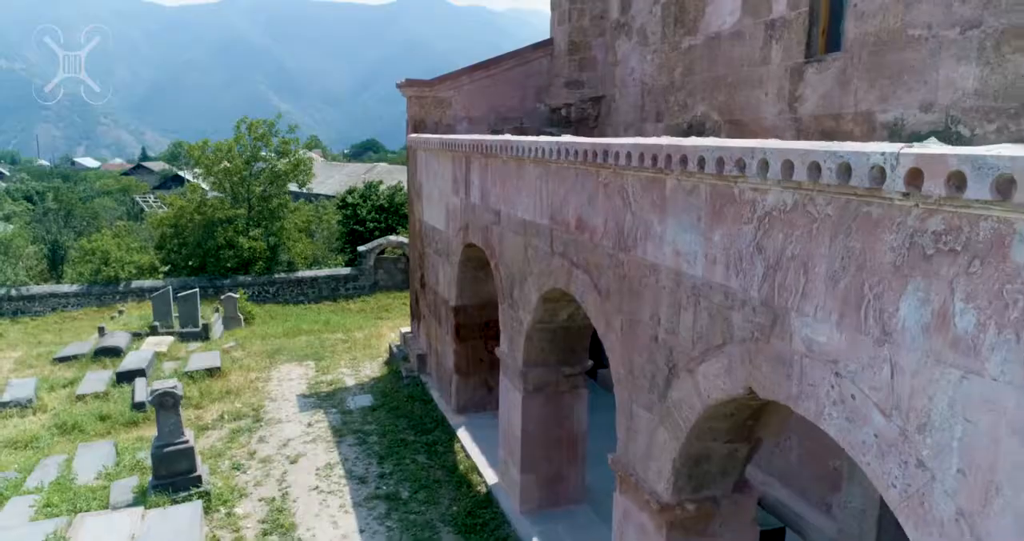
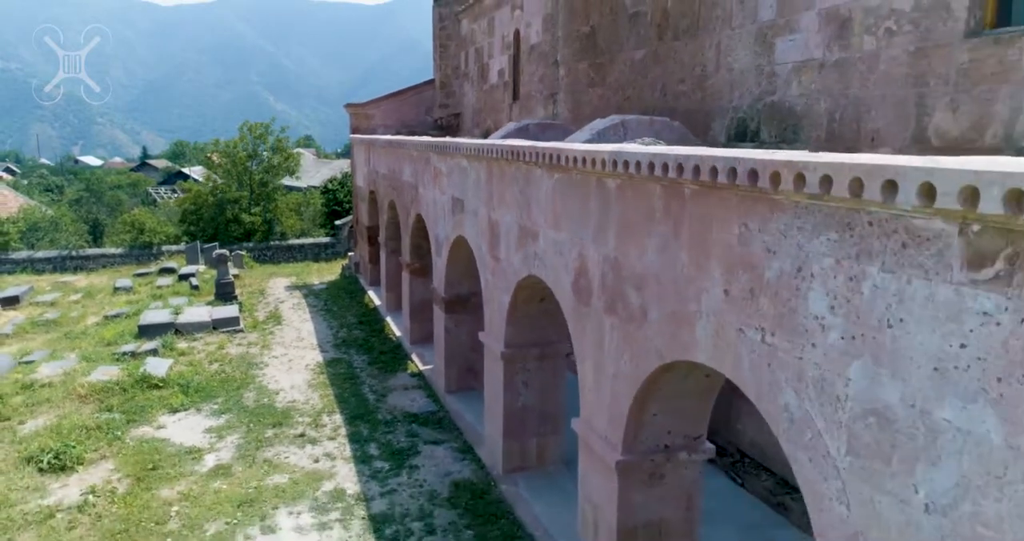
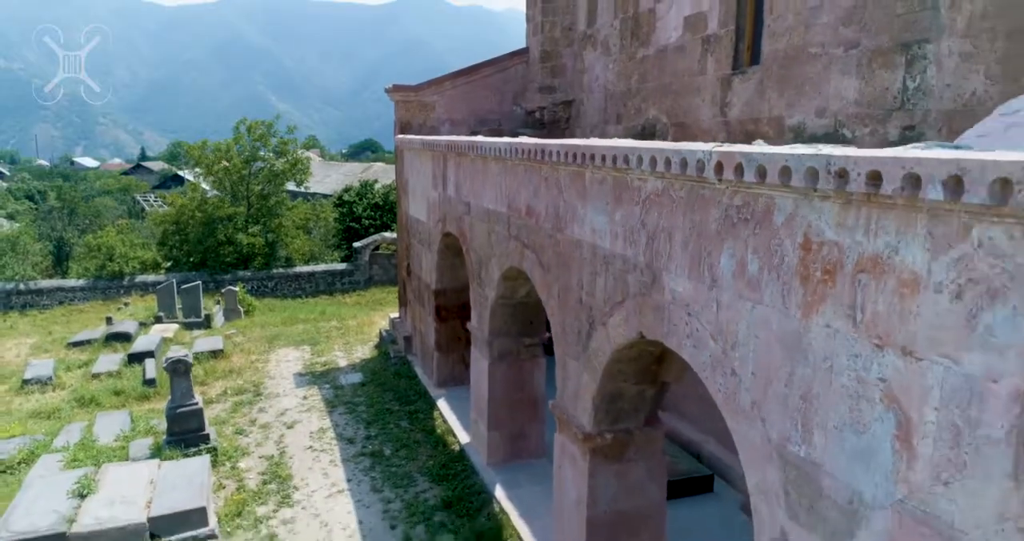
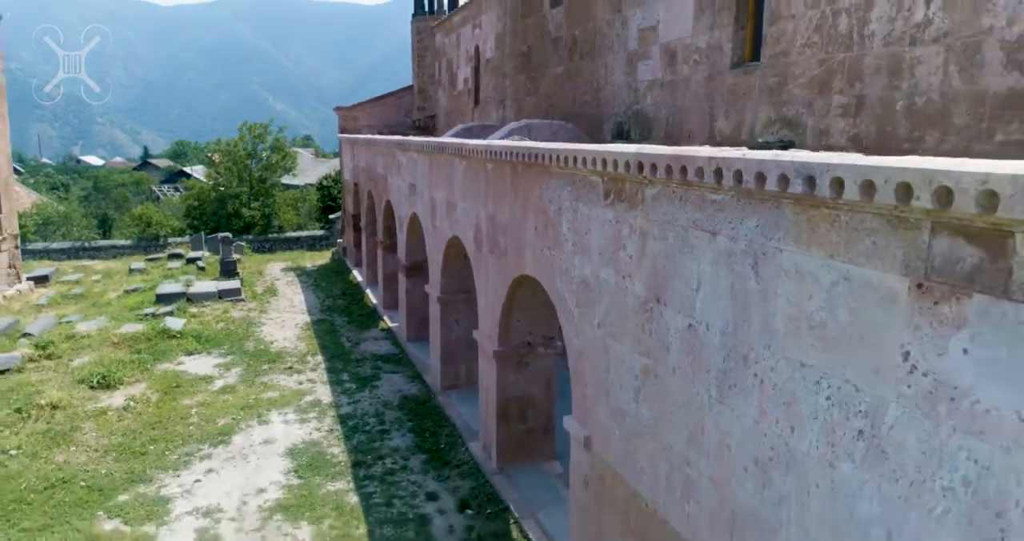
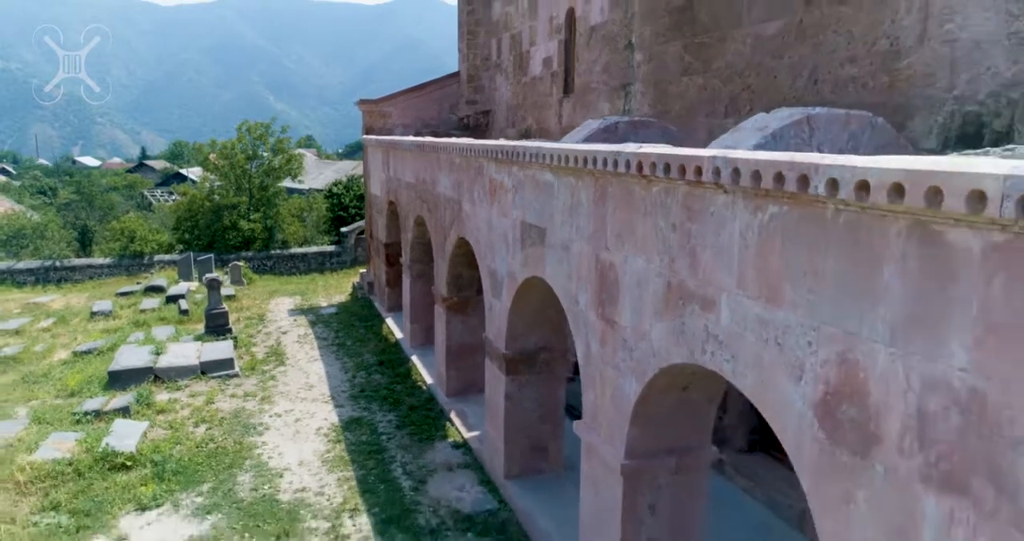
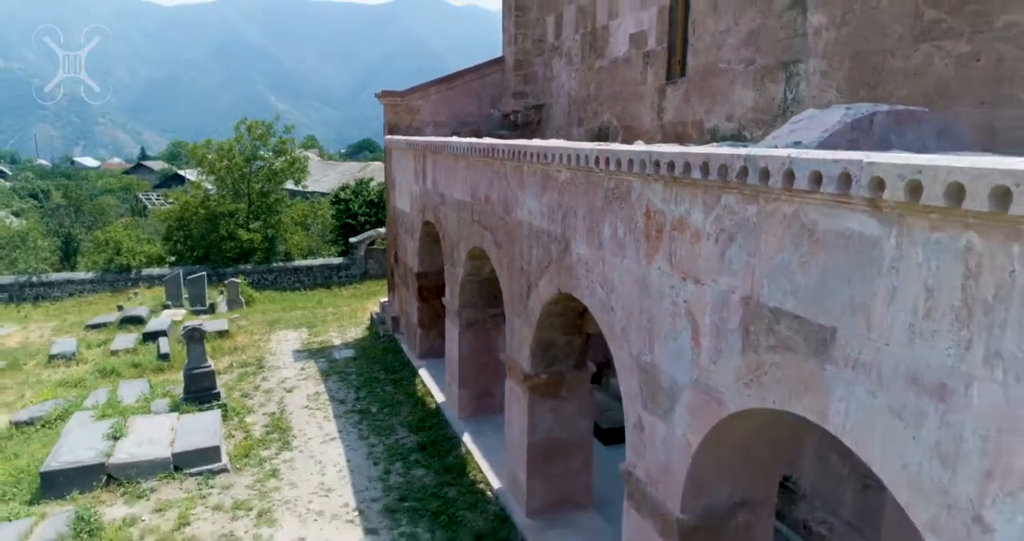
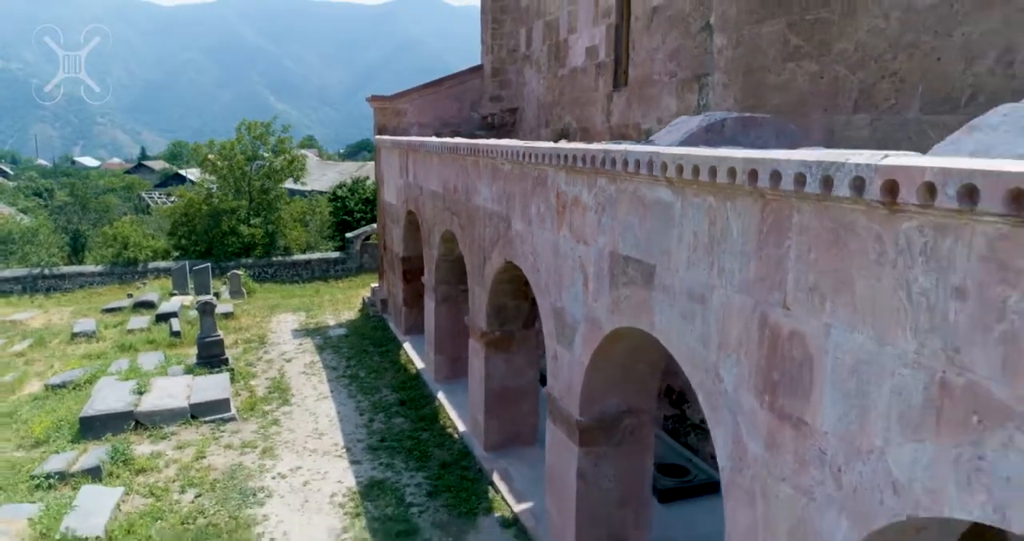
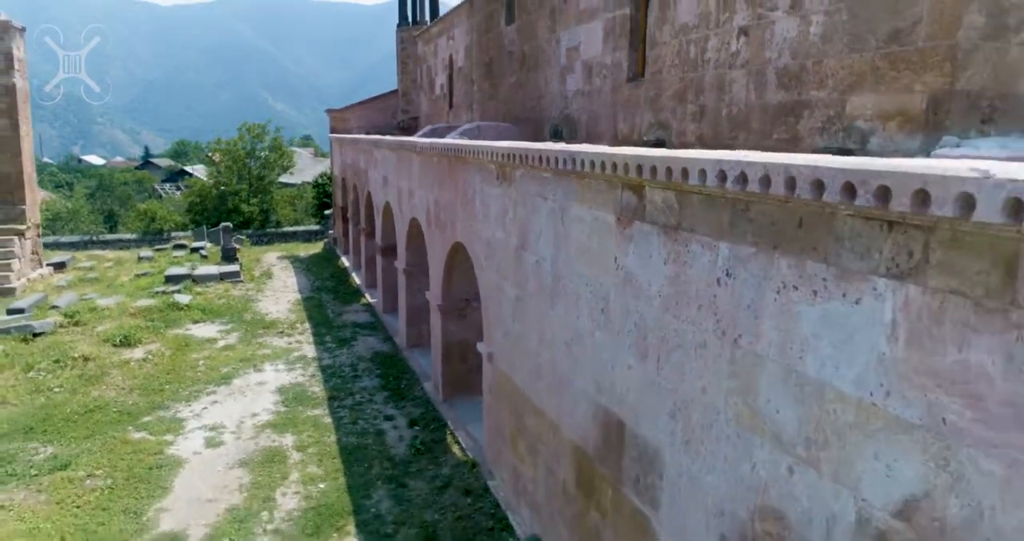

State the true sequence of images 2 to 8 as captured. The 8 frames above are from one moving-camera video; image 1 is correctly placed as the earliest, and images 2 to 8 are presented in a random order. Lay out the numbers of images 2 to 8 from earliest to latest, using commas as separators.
3, 6, 7, 5, 2, 4, 8
